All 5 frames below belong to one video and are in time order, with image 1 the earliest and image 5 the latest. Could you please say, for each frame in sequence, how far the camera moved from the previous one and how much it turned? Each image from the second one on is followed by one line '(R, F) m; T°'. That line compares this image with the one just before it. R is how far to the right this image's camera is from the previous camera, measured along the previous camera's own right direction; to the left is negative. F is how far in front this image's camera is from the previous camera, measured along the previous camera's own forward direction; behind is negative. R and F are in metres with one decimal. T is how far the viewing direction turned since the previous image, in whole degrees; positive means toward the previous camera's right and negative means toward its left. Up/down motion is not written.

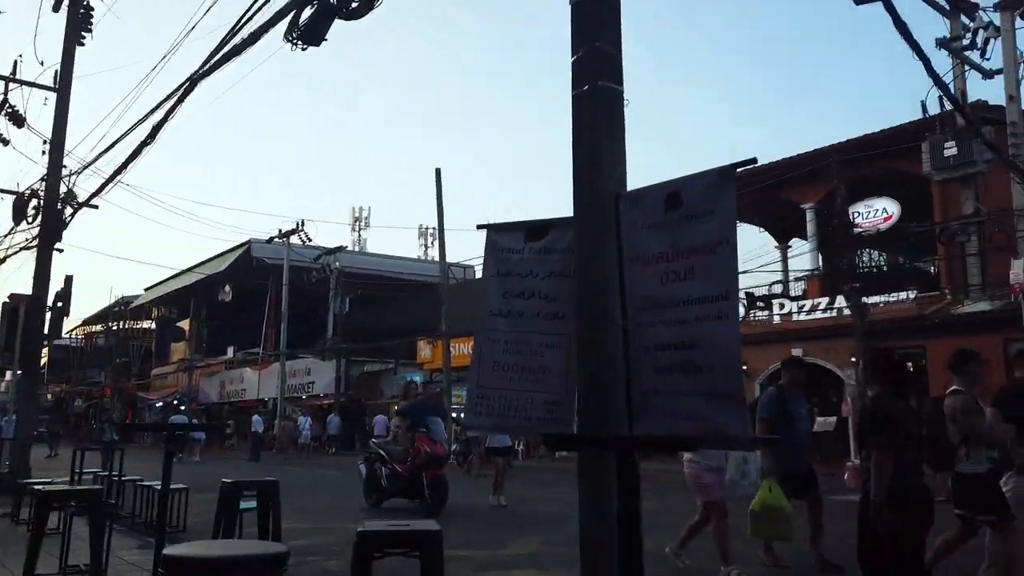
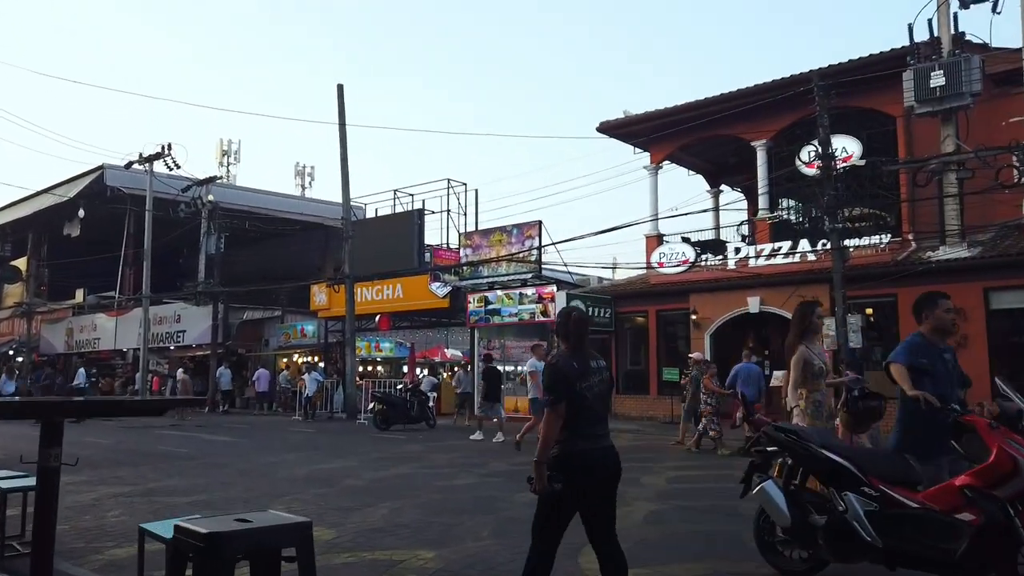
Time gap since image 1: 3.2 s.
(-1.4, +3.3) m; +9°
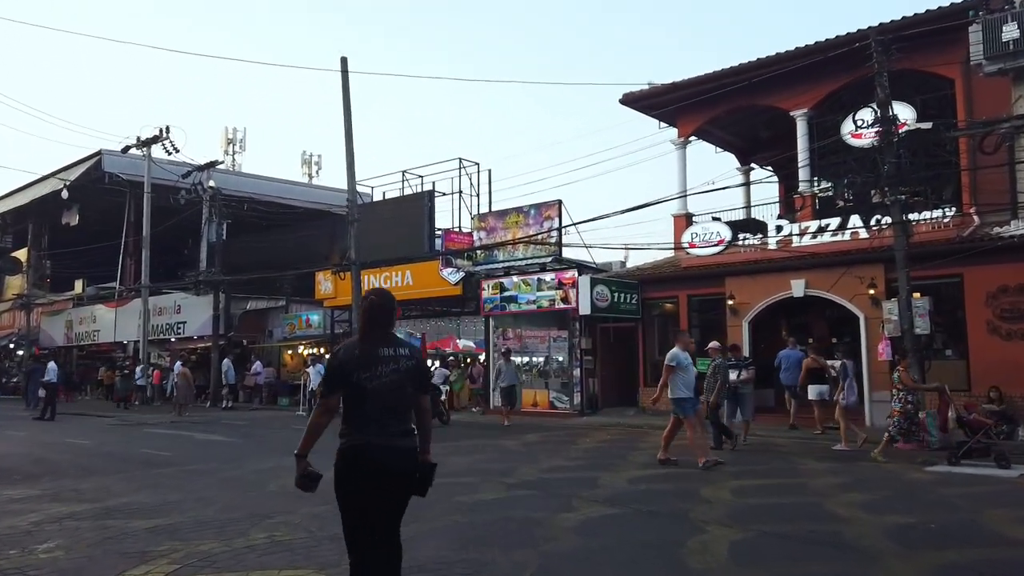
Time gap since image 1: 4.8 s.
(-0.2, +1.8) m; -1°
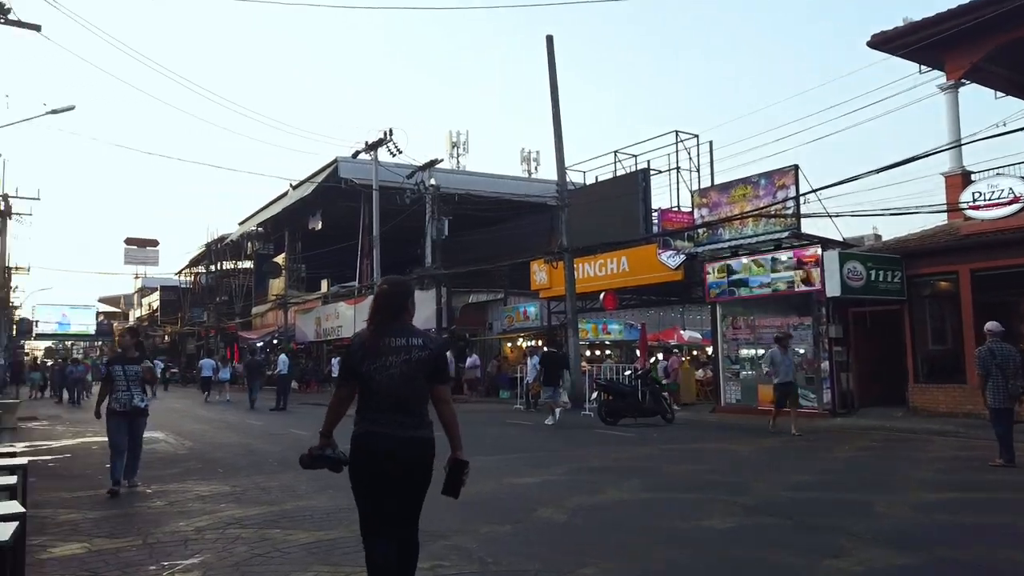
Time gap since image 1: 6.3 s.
(0.0, +1.7) m; -15°
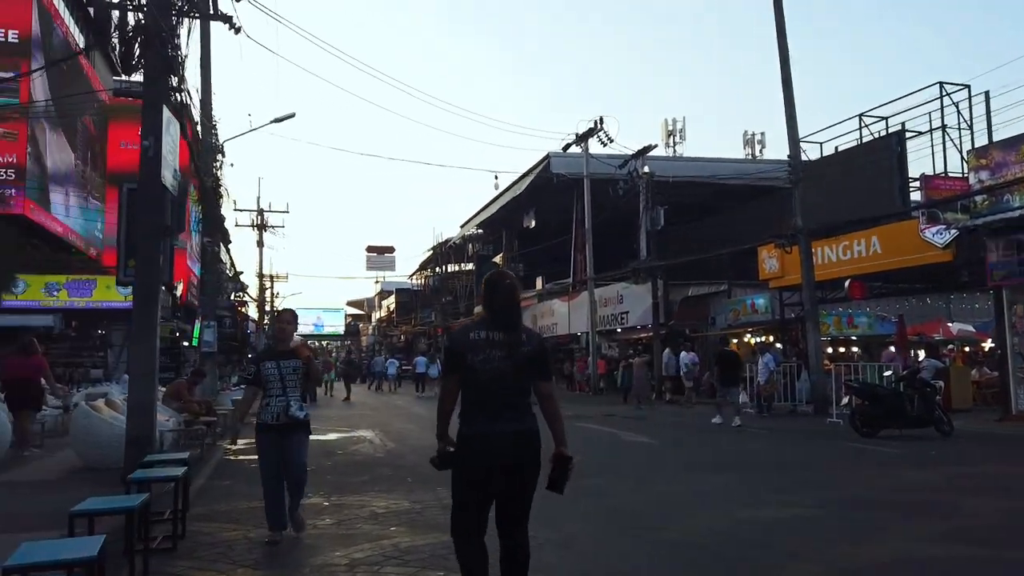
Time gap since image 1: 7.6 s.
(-0.1, +1.7) m; -14°
